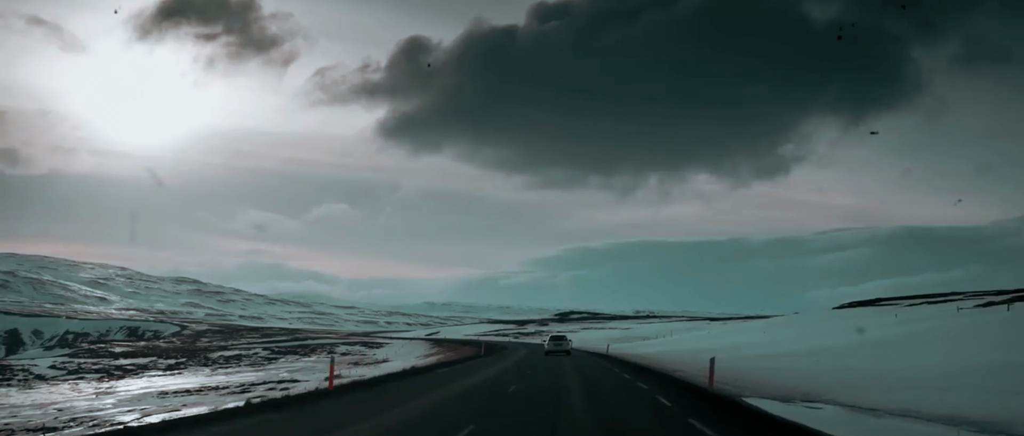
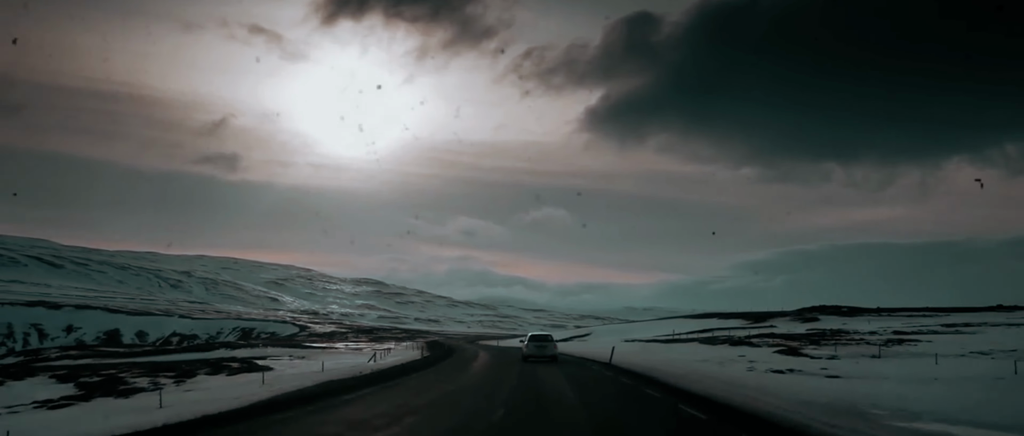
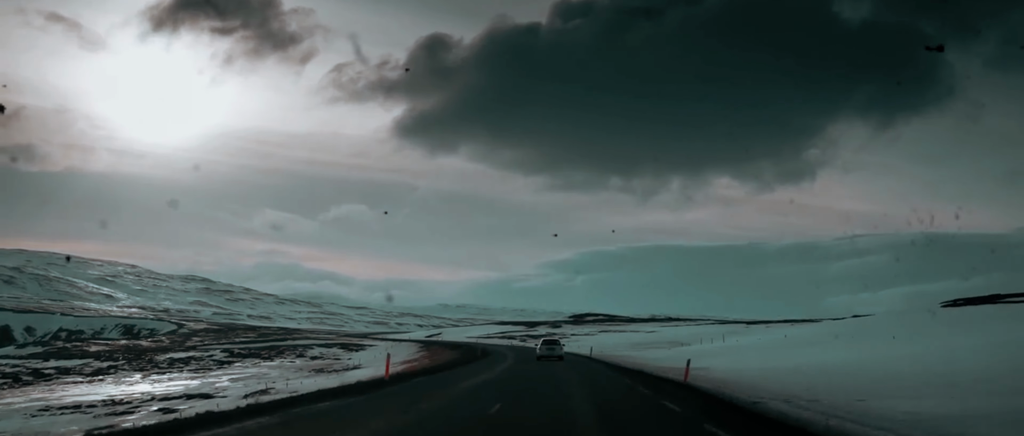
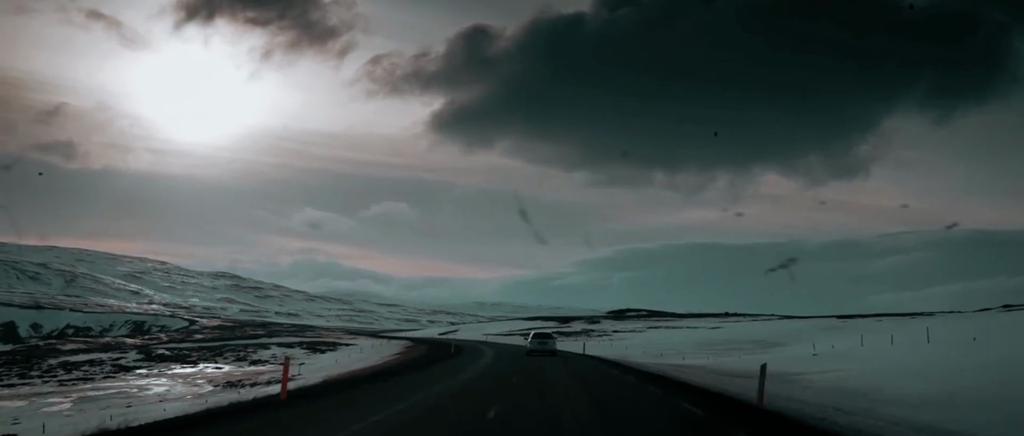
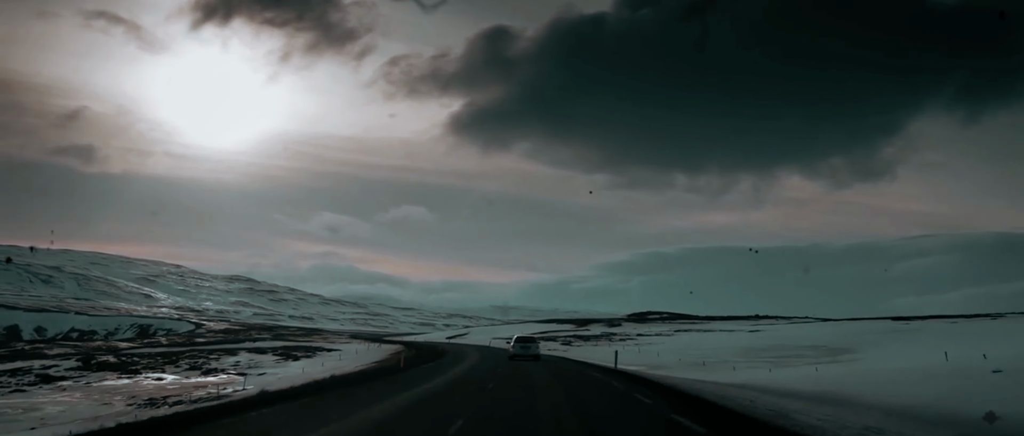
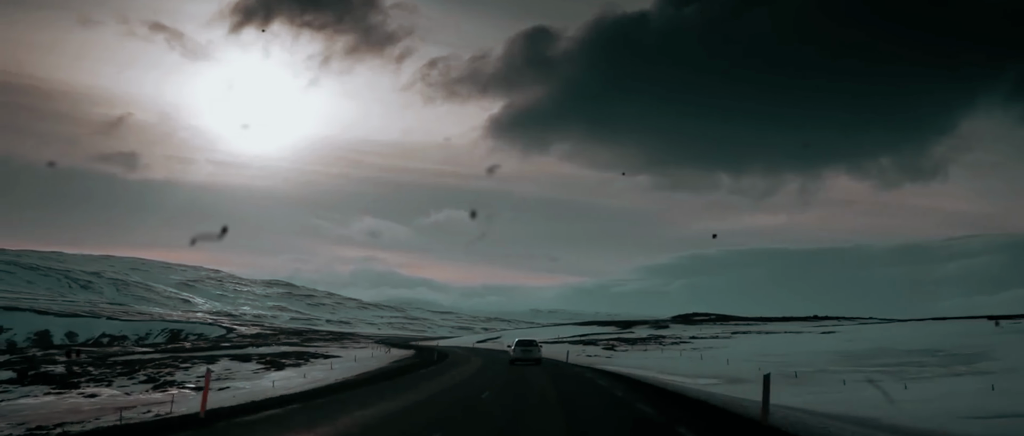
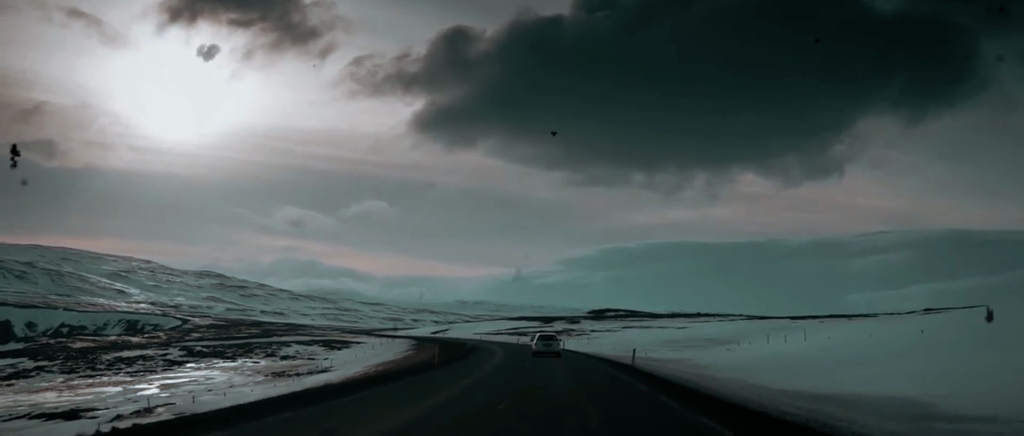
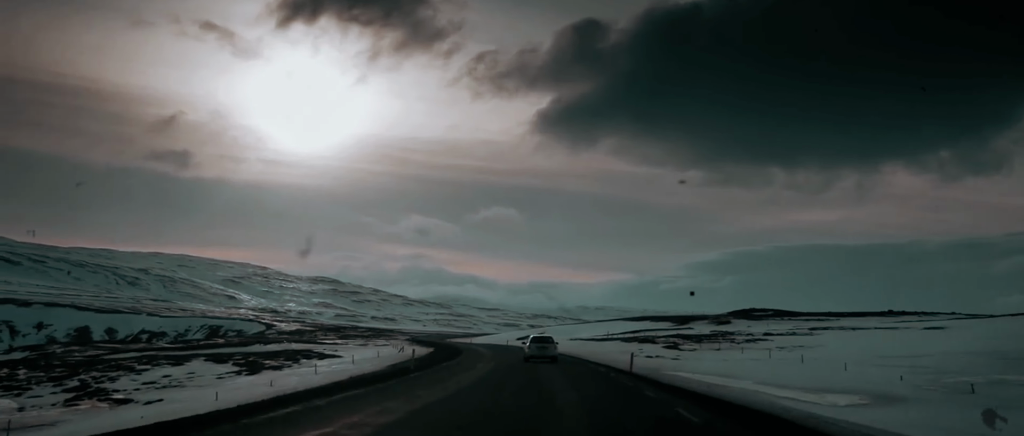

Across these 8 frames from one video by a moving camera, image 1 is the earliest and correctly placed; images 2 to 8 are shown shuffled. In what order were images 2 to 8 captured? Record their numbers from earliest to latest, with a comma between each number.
3, 7, 4, 5, 6, 8, 2
